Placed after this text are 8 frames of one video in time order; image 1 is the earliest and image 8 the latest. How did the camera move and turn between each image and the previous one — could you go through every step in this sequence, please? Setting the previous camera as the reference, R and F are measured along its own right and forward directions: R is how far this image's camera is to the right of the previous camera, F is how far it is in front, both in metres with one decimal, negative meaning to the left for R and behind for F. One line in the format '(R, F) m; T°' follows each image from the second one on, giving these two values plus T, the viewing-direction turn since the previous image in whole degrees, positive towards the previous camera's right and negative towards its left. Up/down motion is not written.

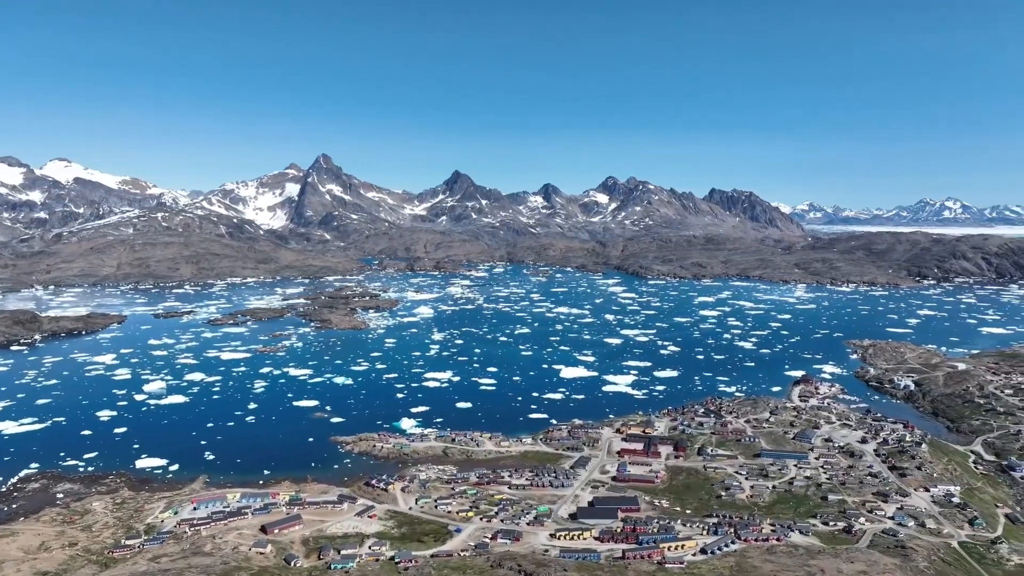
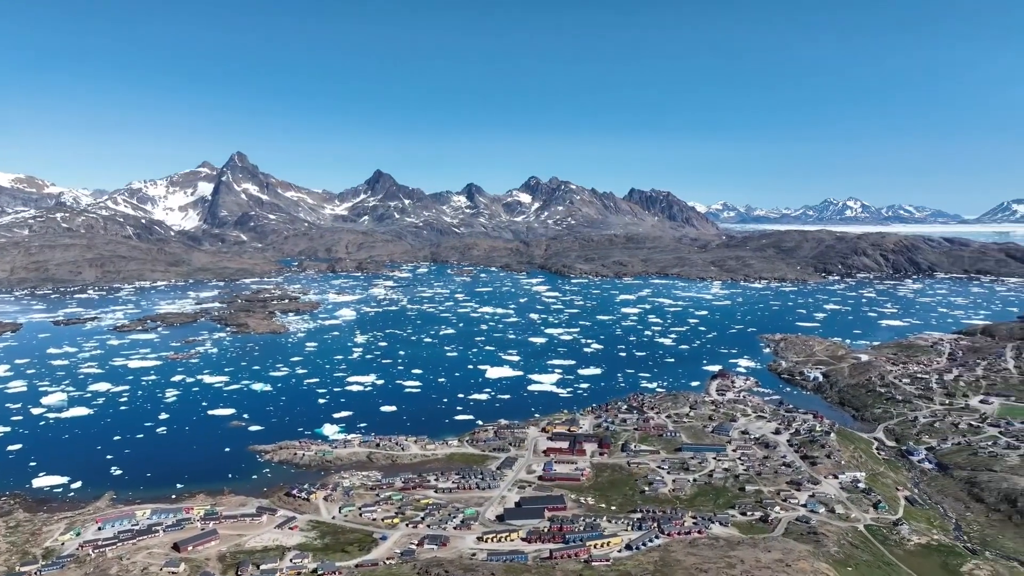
(+0.1, +0.4) m; +6°
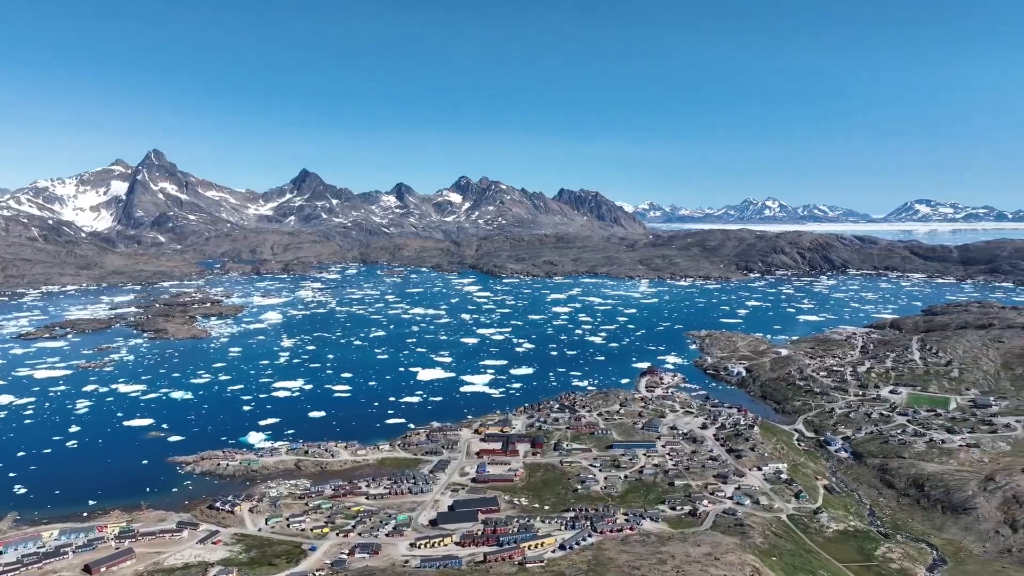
(0.0, +0.4) m; +6°
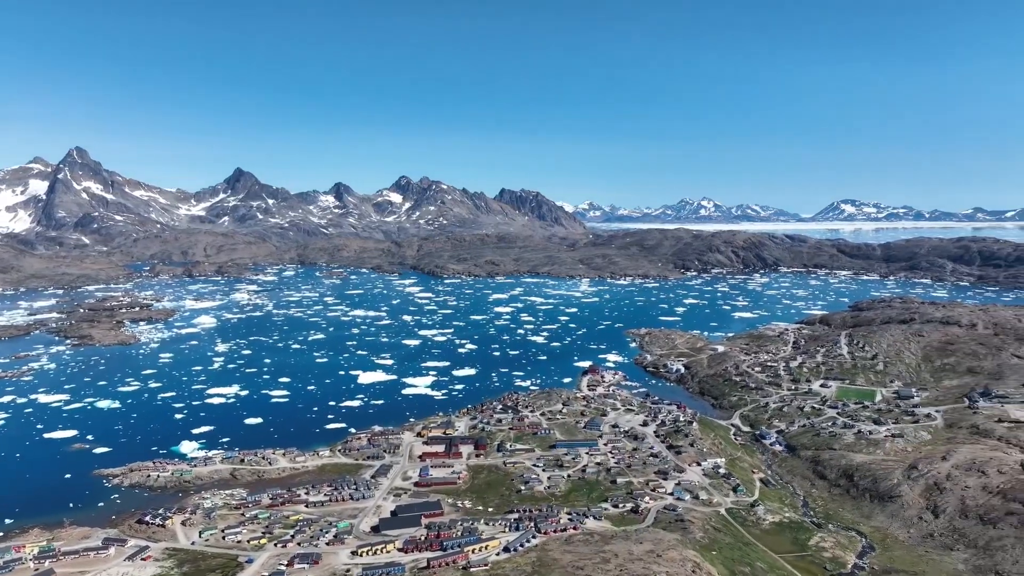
(0.0, +0.3) m; +5°
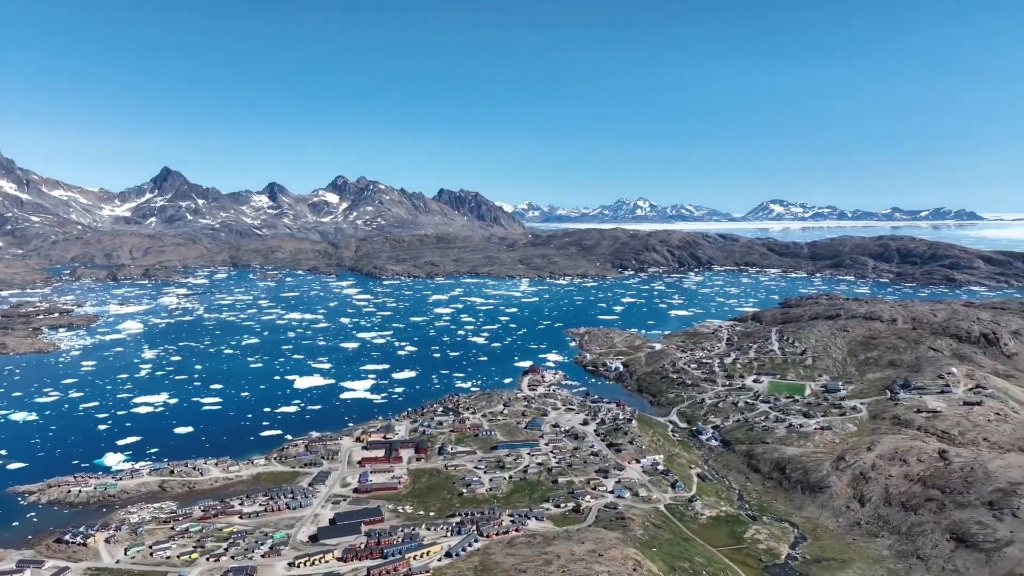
(0.0, +0.3) m; +5°
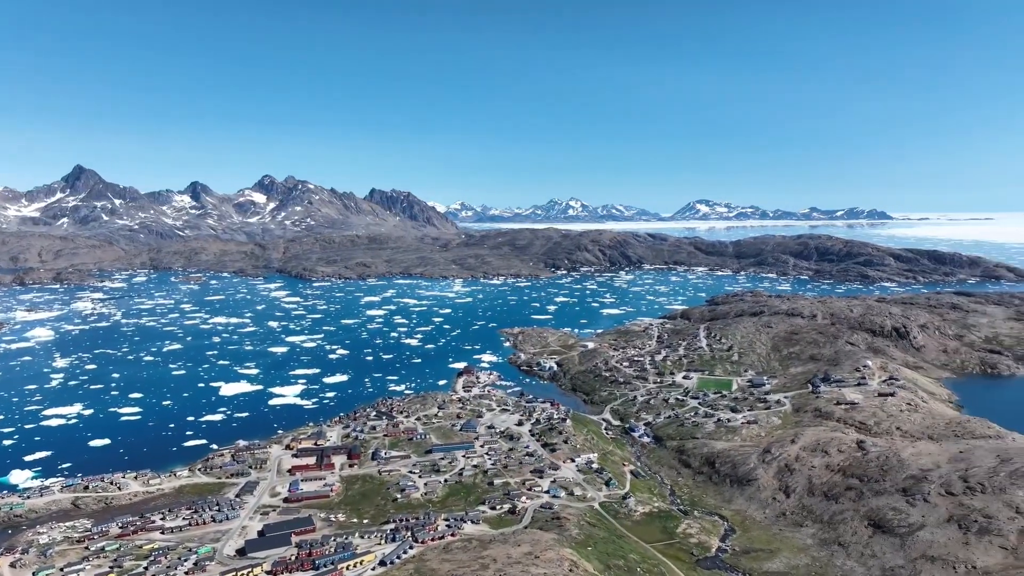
(0.0, +0.4) m; +5°
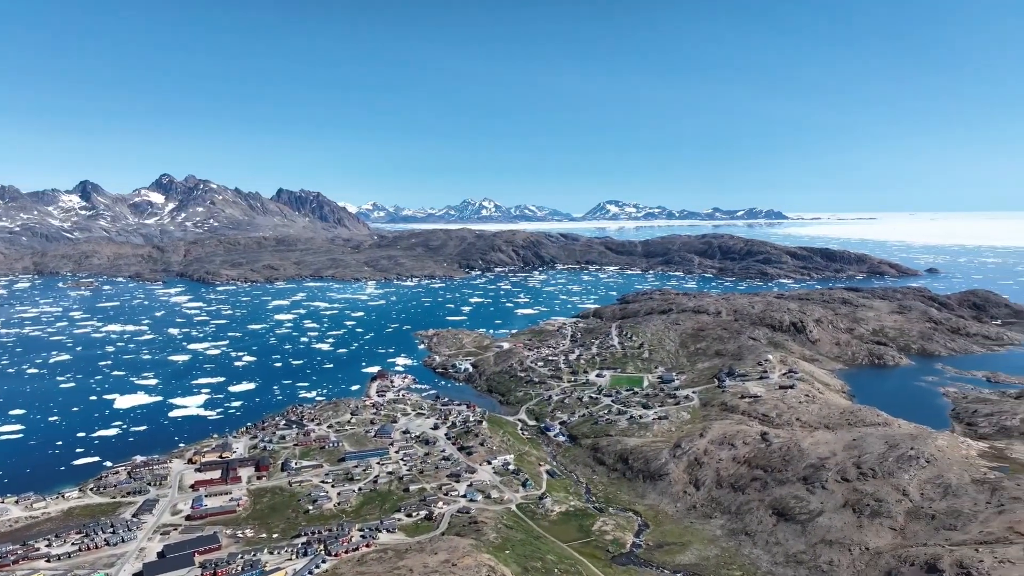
(+0.1, +0.5) m; +7°
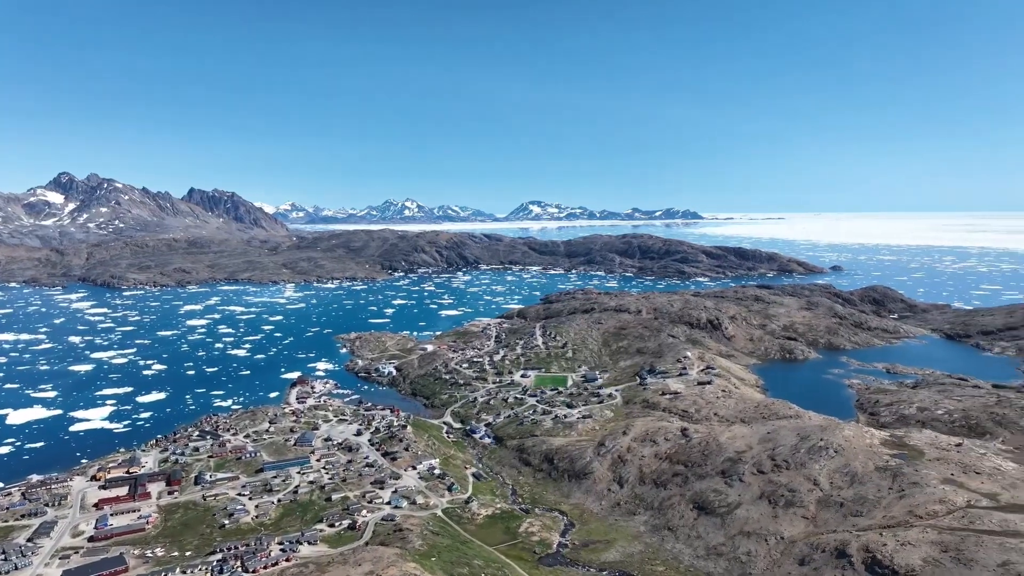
(+0.1, +0.5) m; +6°
